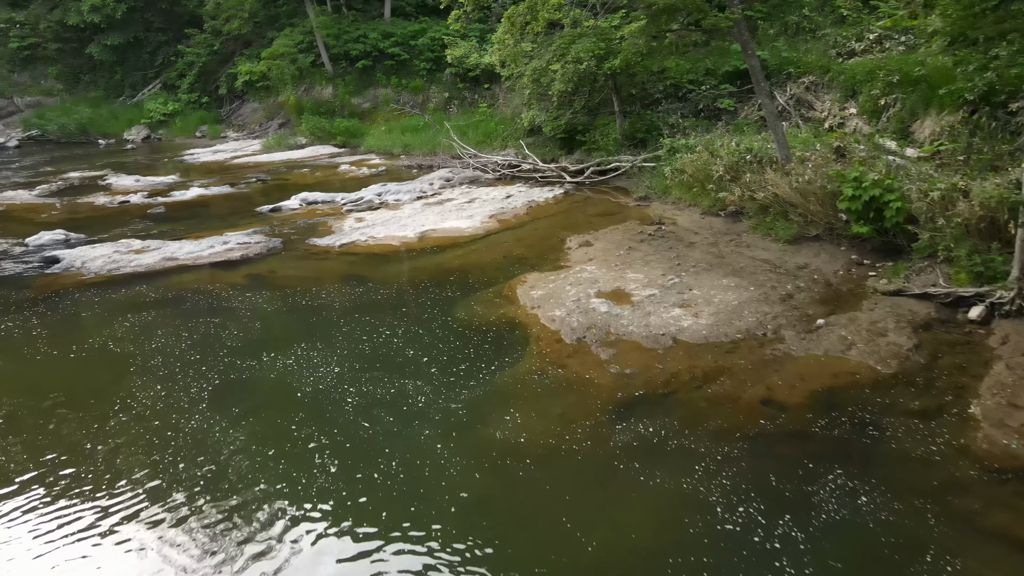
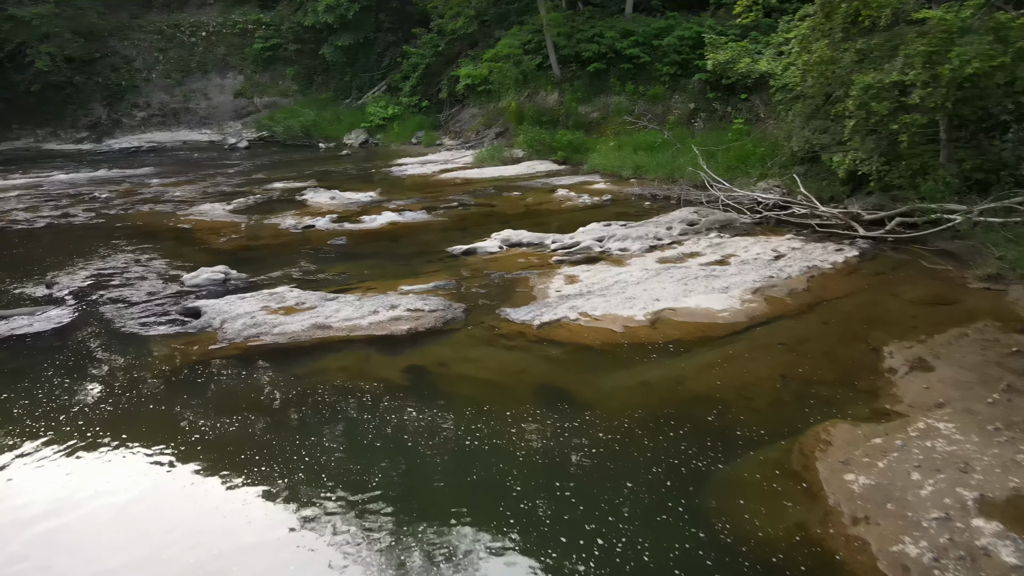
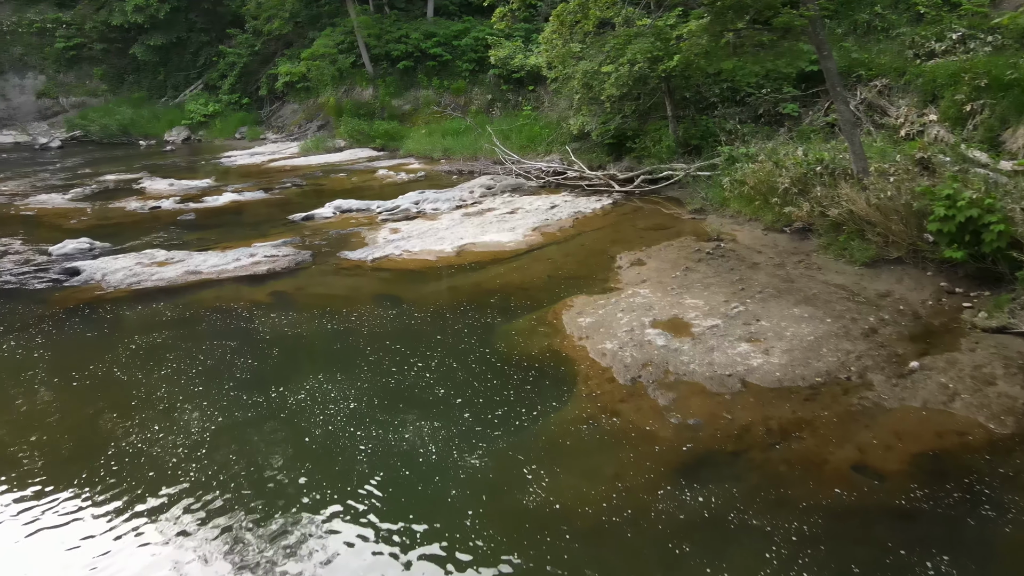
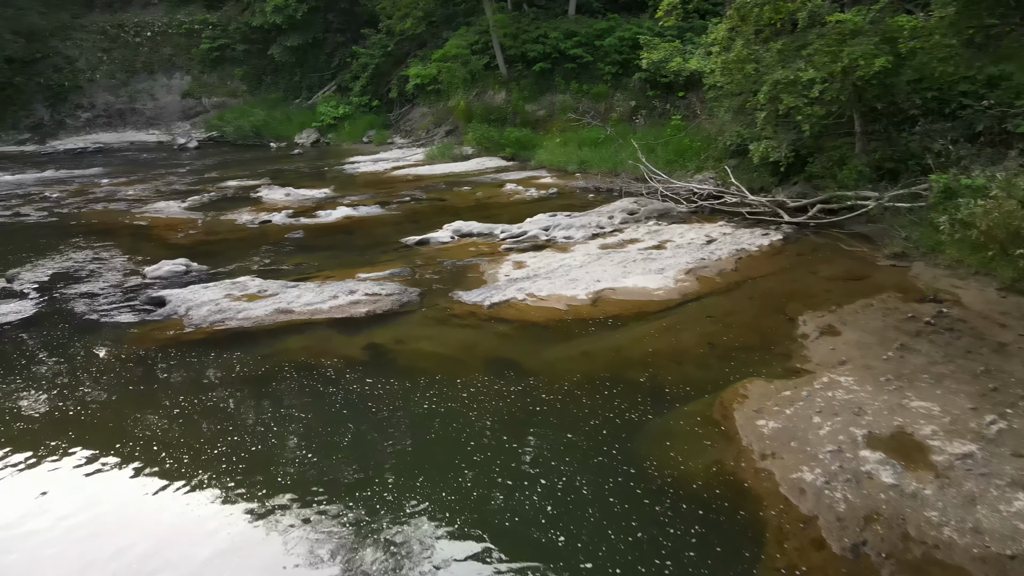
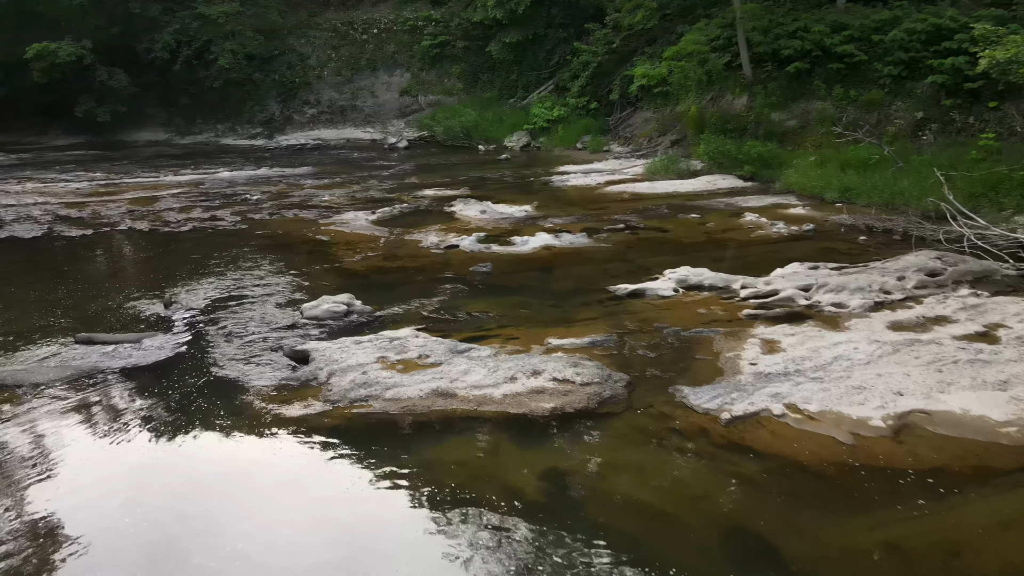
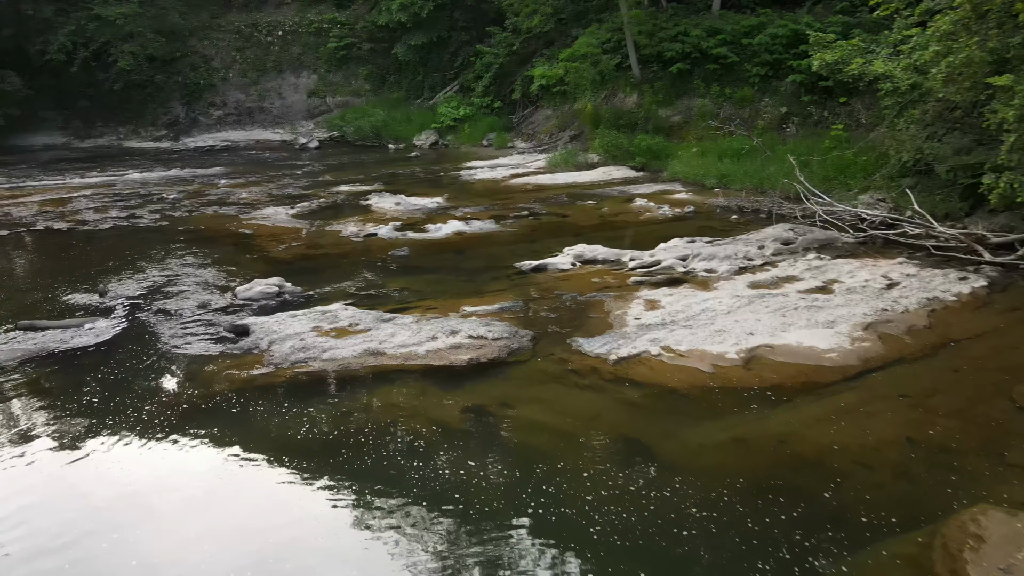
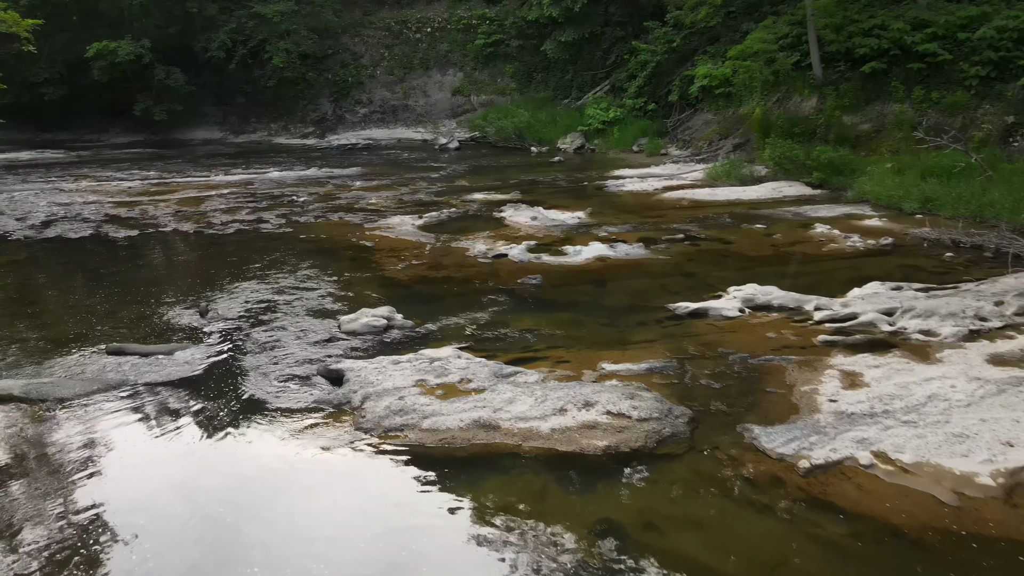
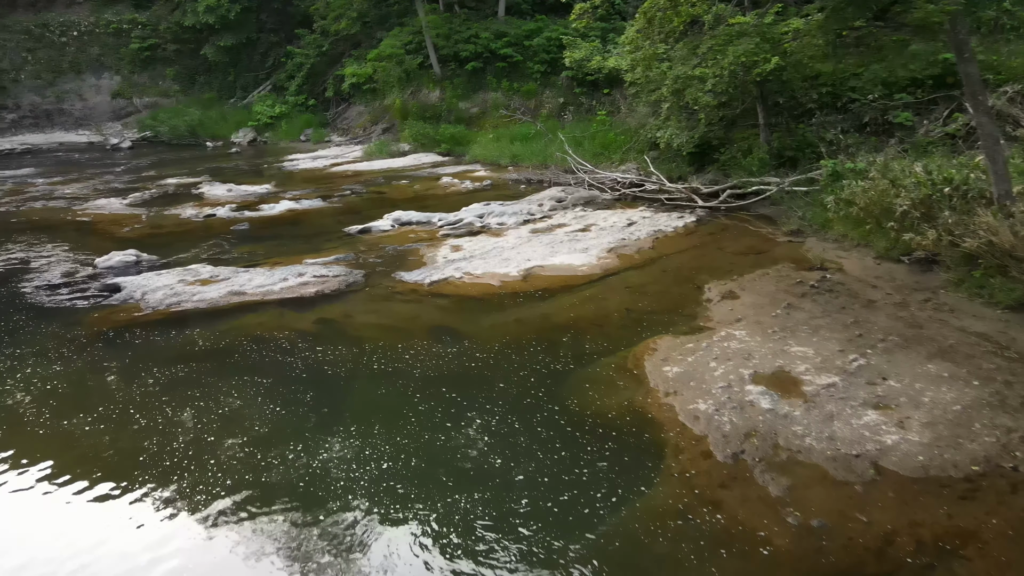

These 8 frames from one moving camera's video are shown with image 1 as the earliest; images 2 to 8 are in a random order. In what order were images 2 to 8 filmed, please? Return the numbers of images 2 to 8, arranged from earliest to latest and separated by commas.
3, 8, 4, 2, 6, 5, 7
